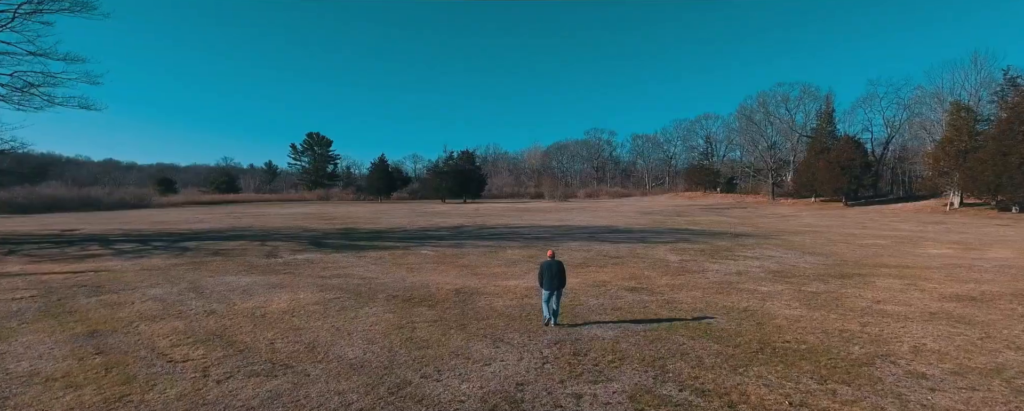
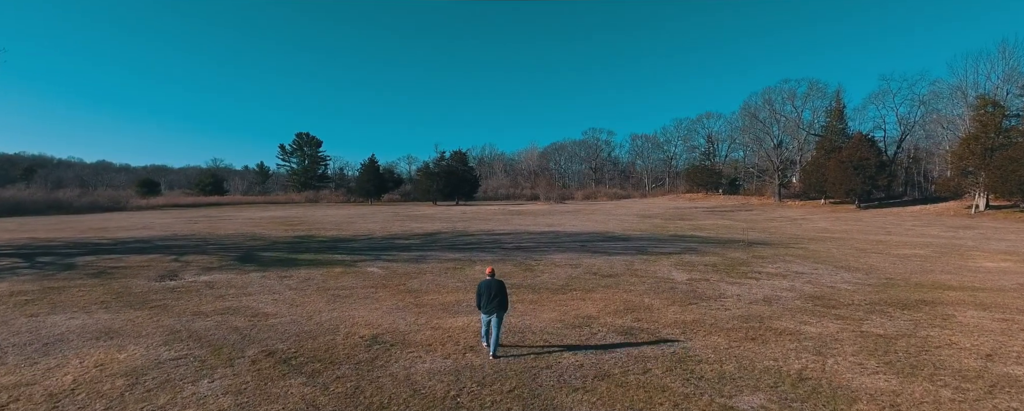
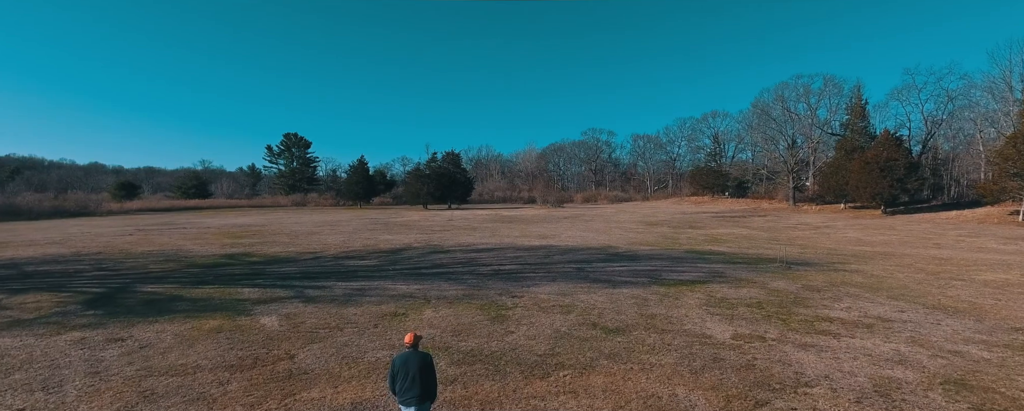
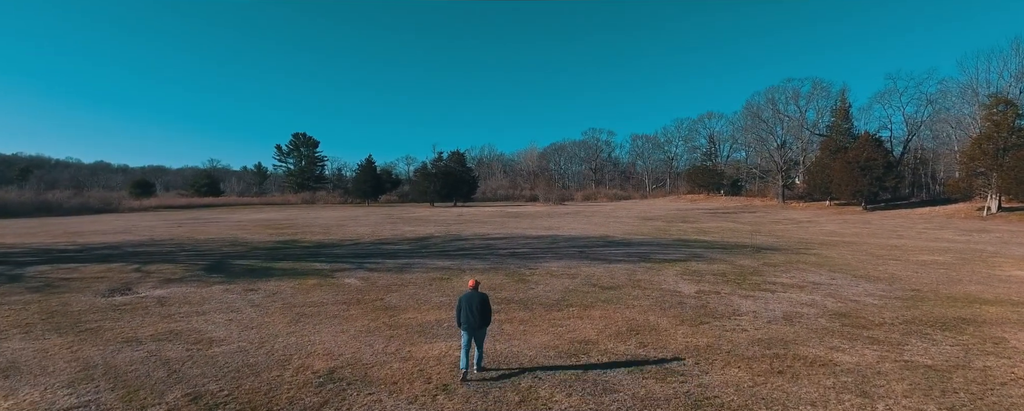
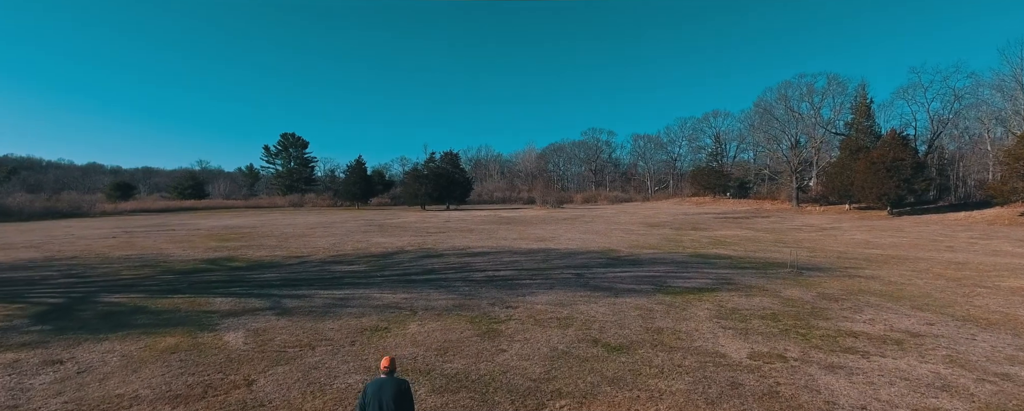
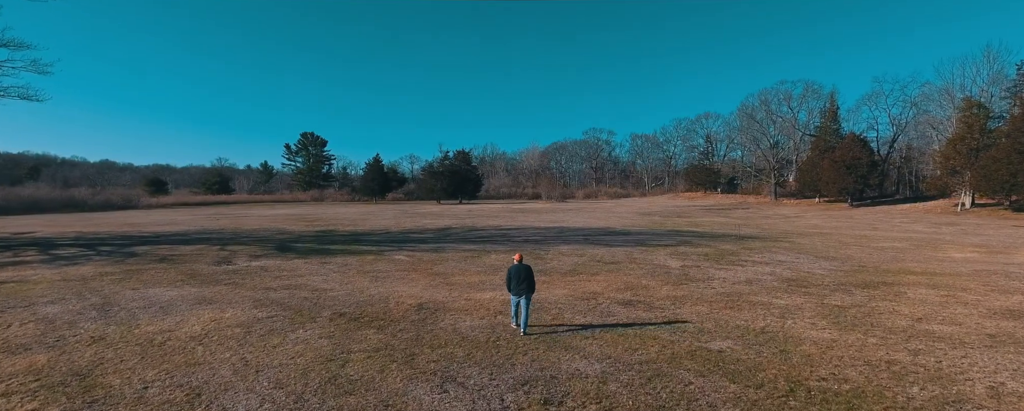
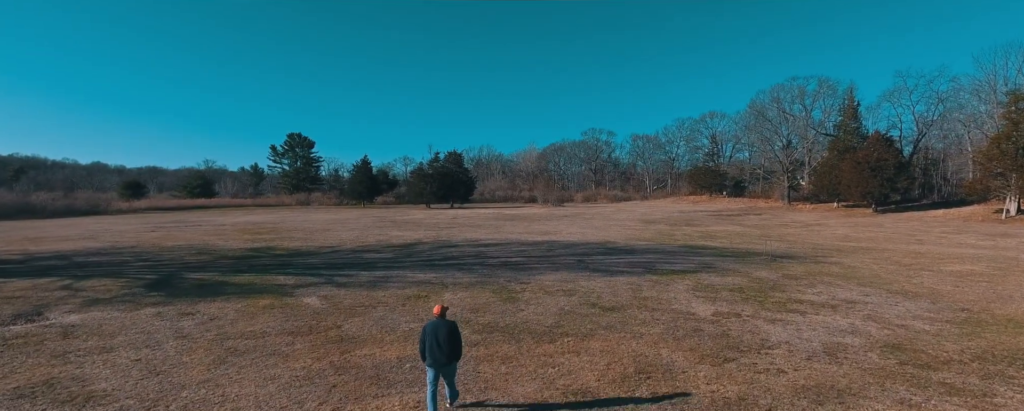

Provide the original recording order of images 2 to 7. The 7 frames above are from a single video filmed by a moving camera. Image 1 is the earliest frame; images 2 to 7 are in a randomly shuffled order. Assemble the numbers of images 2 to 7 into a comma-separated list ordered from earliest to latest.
6, 2, 4, 7, 3, 5
